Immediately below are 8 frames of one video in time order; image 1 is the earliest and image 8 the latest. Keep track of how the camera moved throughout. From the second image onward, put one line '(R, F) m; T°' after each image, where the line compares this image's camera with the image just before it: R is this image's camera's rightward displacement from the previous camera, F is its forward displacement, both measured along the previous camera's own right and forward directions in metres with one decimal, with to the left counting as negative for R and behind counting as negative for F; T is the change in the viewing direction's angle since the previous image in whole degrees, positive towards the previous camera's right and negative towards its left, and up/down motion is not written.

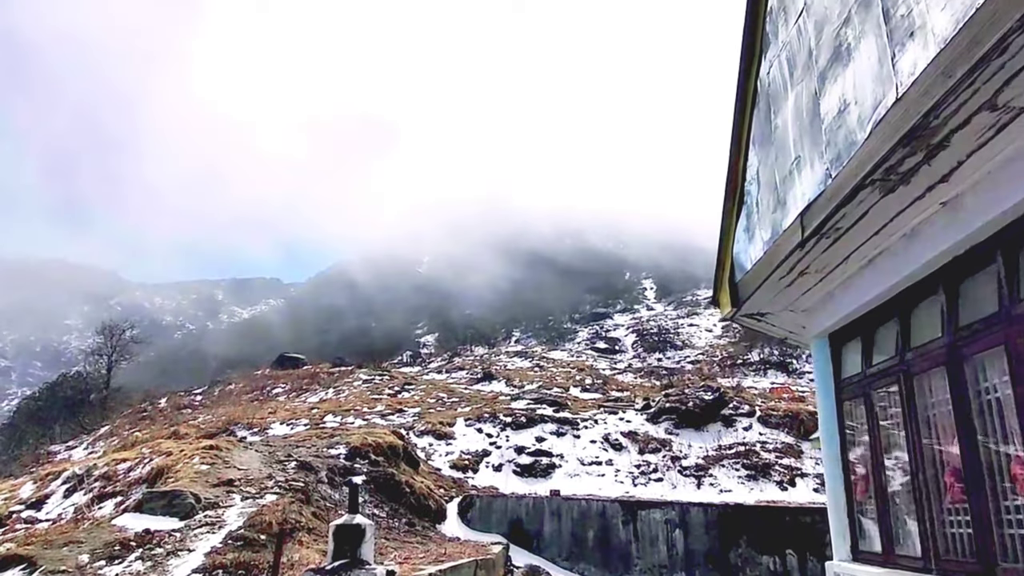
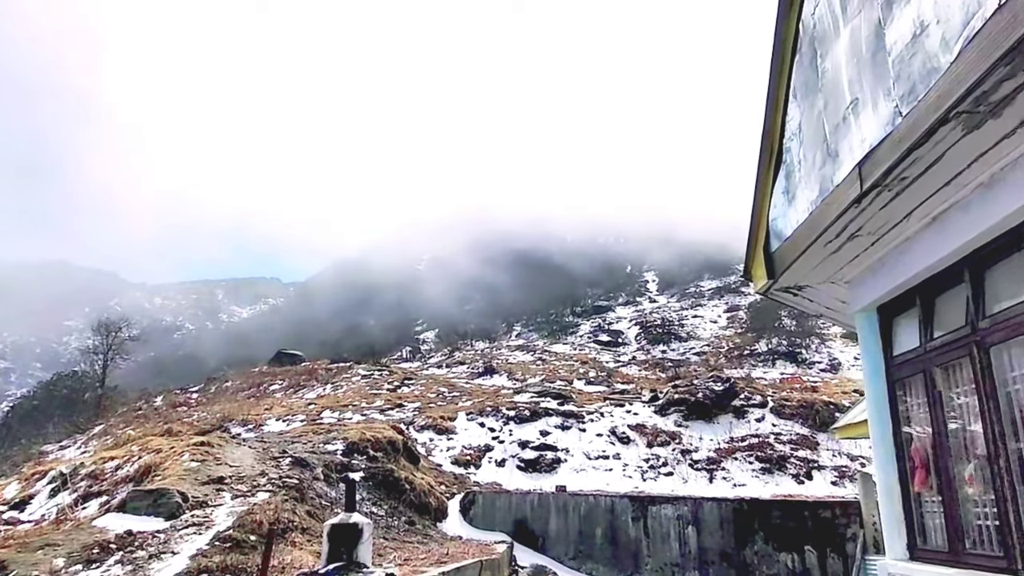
(-0.1, +0.6) m; 0°
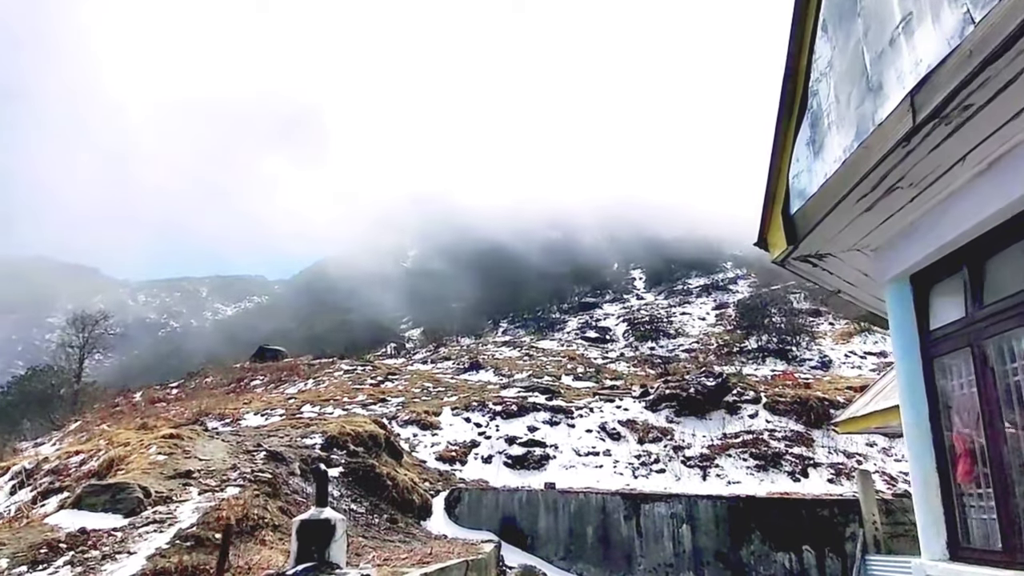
(0.0, +0.6) m; +1°
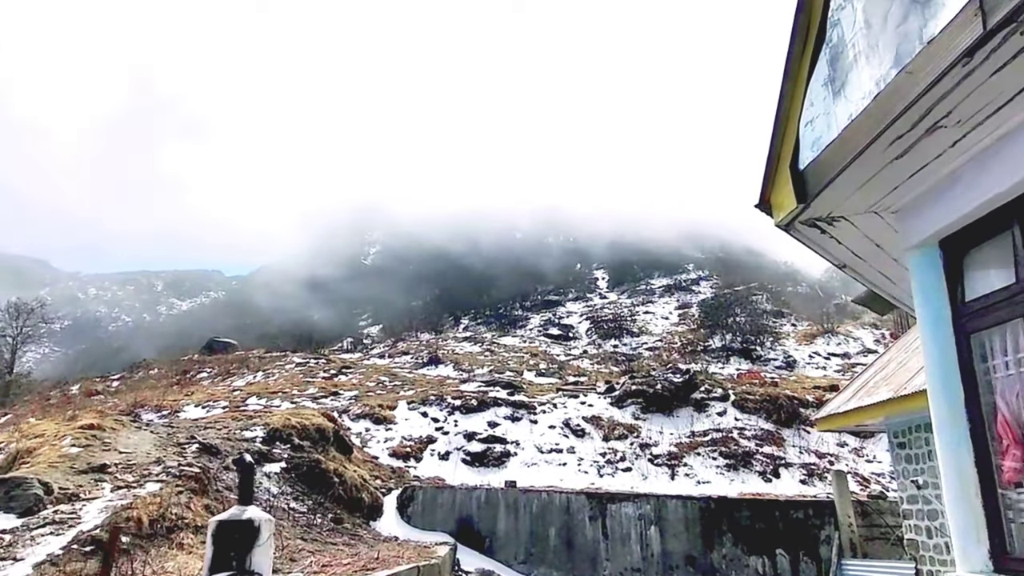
(0.0, +0.9) m; +3°
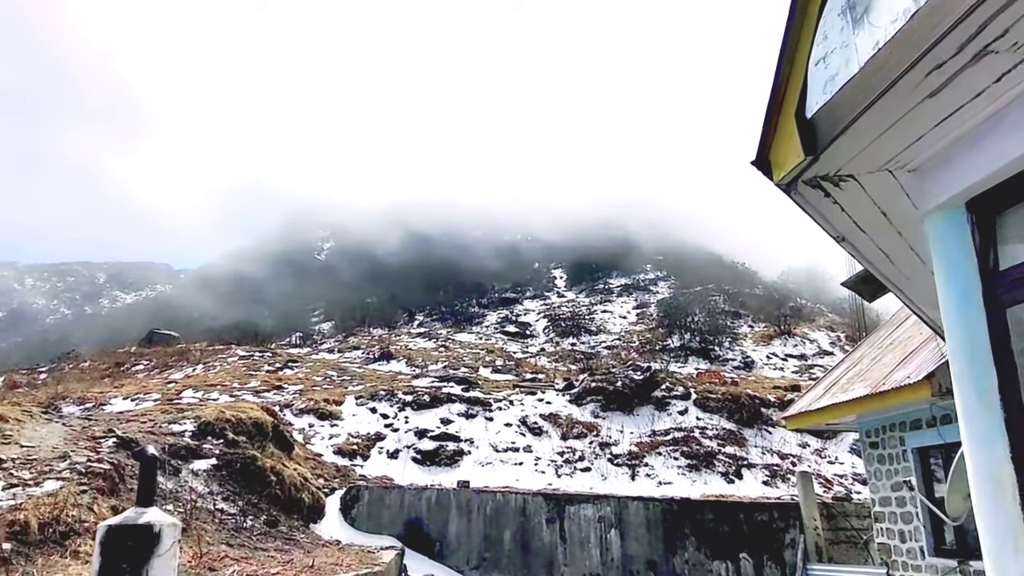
(0.0, +0.8) m; +3°
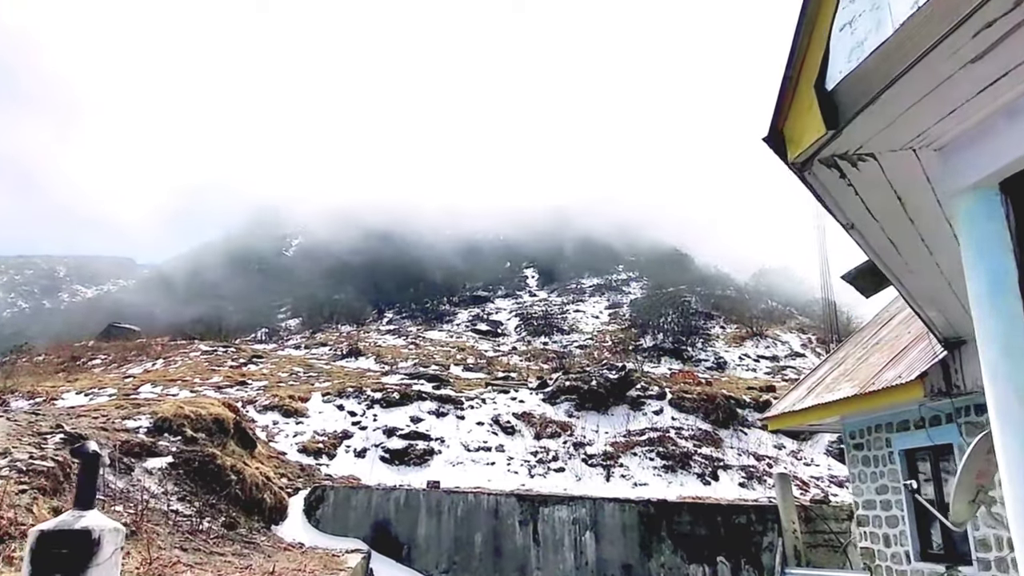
(-0.1, +0.4) m; +2°
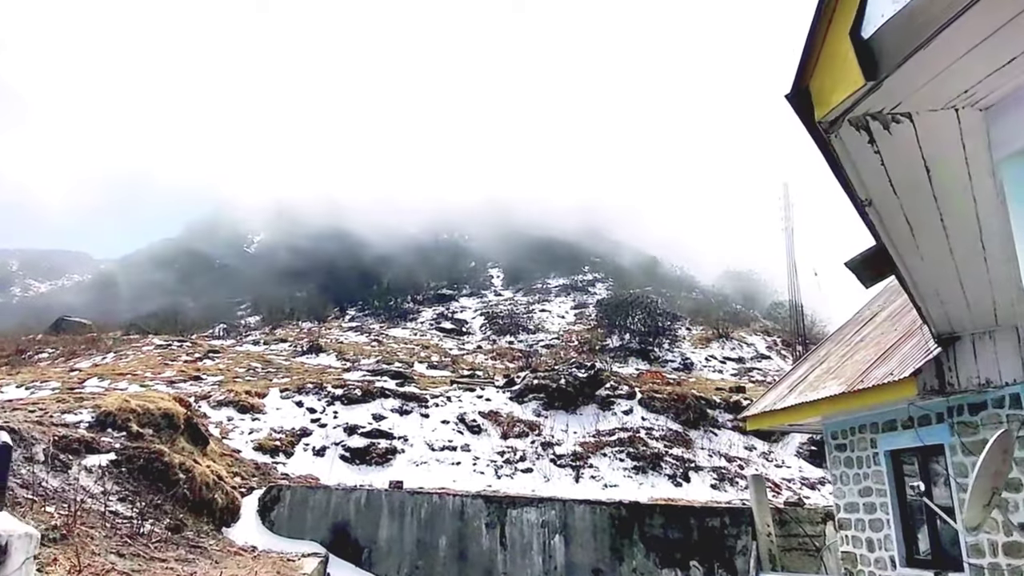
(-0.1, +0.5) m; +3°
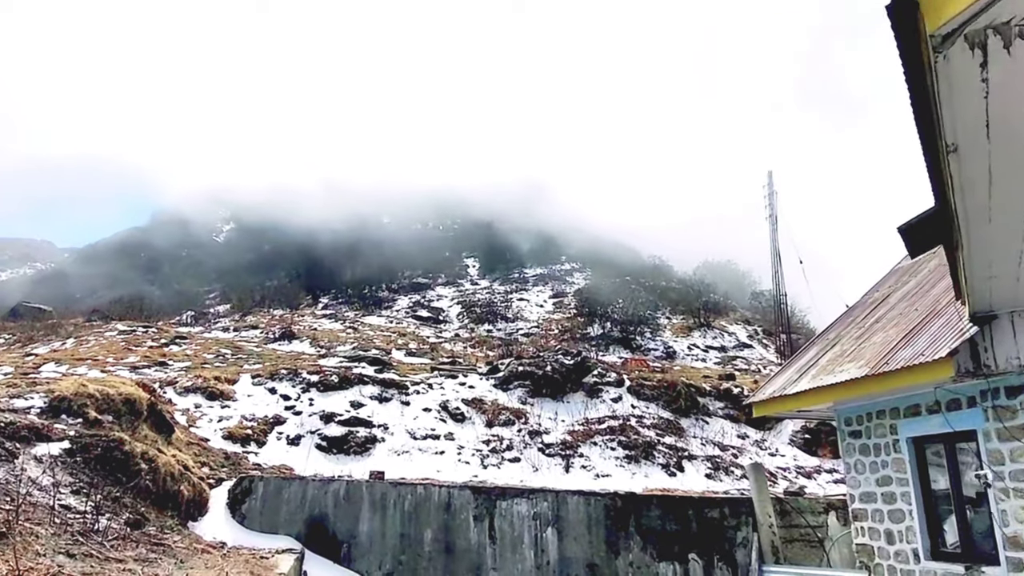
(-0.2, +0.7) m; +2°
